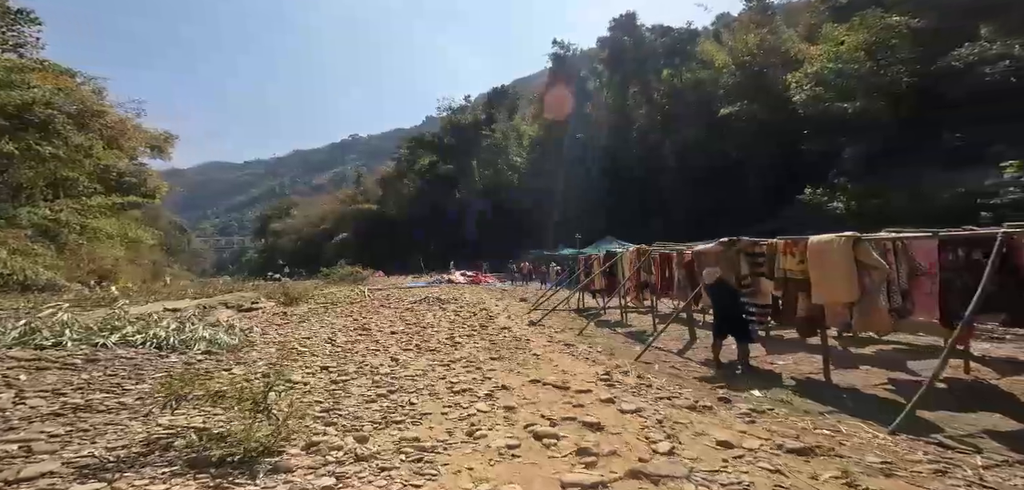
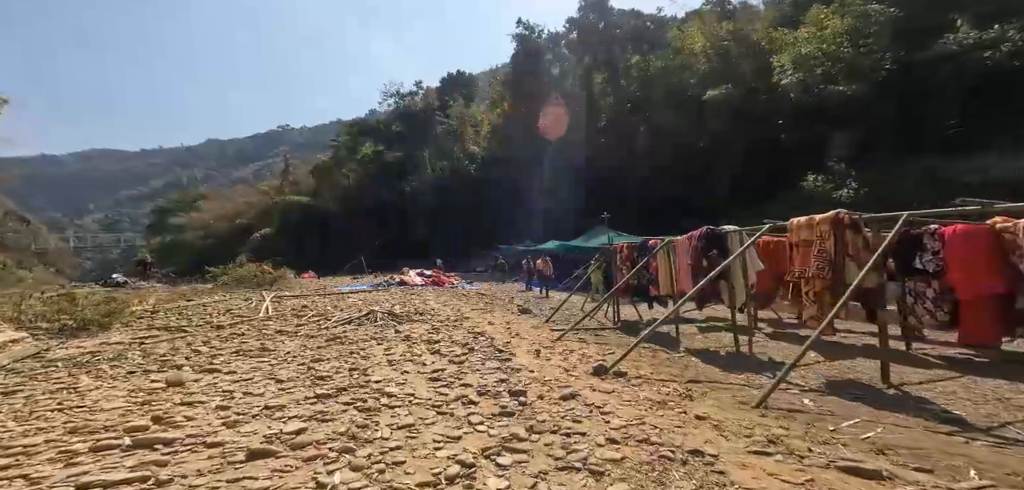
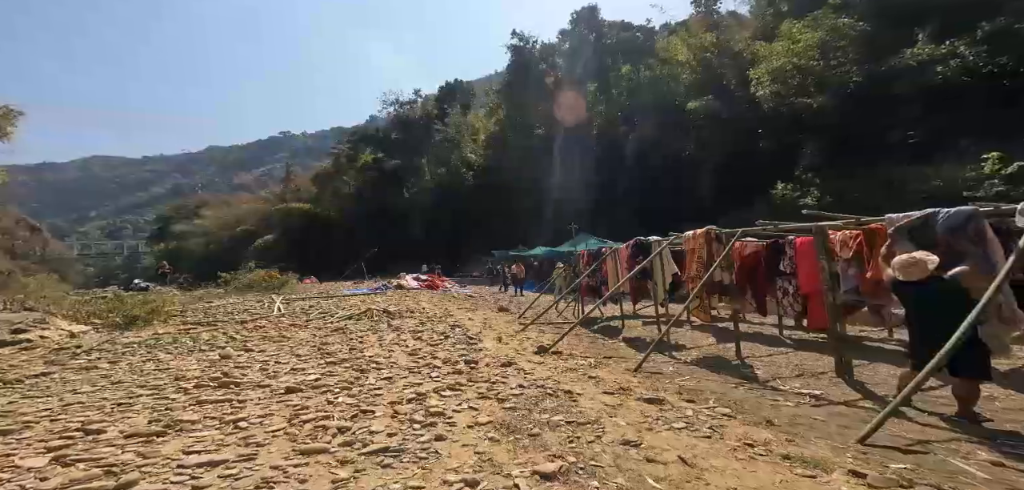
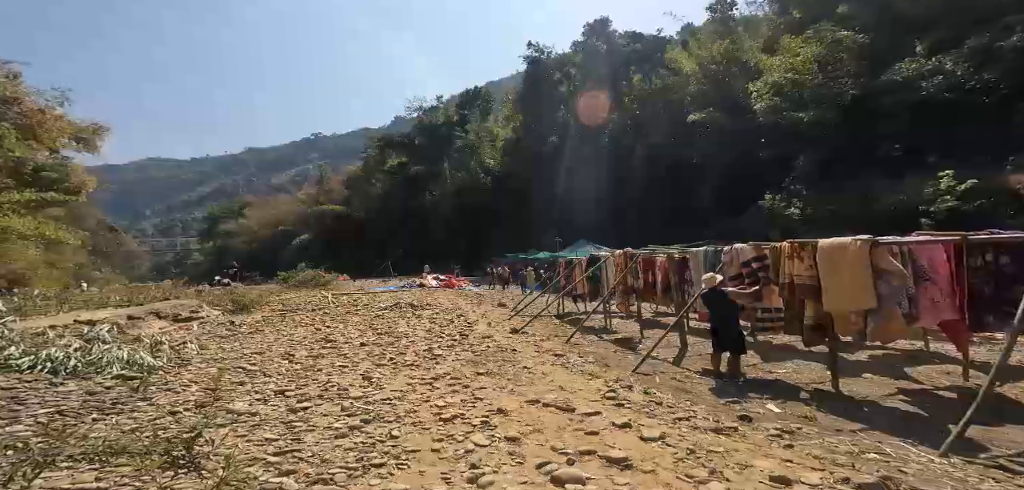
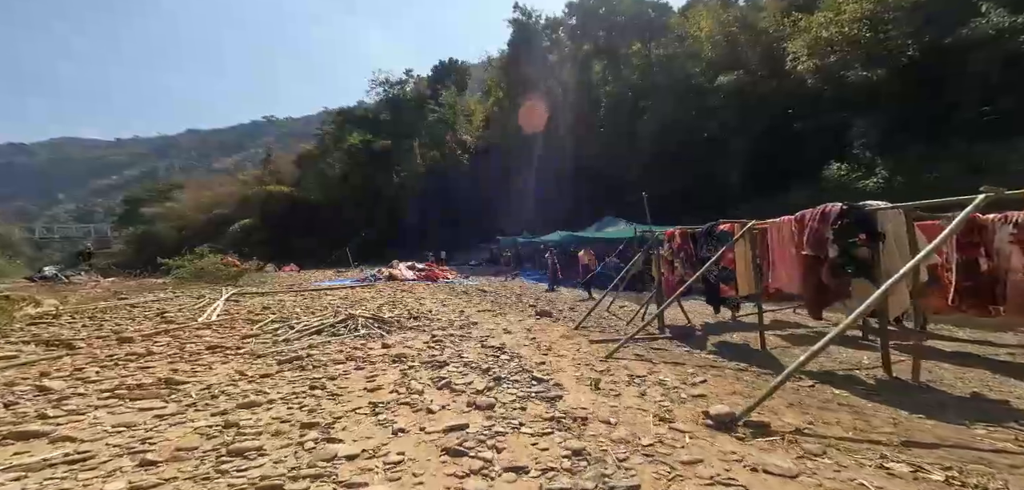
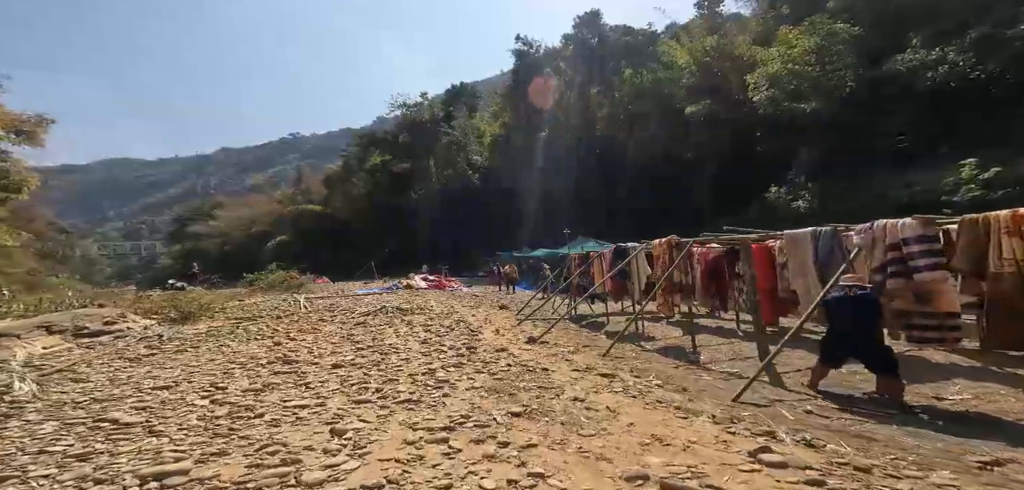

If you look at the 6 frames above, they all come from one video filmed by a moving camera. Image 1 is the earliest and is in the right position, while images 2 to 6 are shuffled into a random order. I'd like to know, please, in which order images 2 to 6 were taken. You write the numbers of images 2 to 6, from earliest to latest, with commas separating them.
4, 6, 3, 2, 5
